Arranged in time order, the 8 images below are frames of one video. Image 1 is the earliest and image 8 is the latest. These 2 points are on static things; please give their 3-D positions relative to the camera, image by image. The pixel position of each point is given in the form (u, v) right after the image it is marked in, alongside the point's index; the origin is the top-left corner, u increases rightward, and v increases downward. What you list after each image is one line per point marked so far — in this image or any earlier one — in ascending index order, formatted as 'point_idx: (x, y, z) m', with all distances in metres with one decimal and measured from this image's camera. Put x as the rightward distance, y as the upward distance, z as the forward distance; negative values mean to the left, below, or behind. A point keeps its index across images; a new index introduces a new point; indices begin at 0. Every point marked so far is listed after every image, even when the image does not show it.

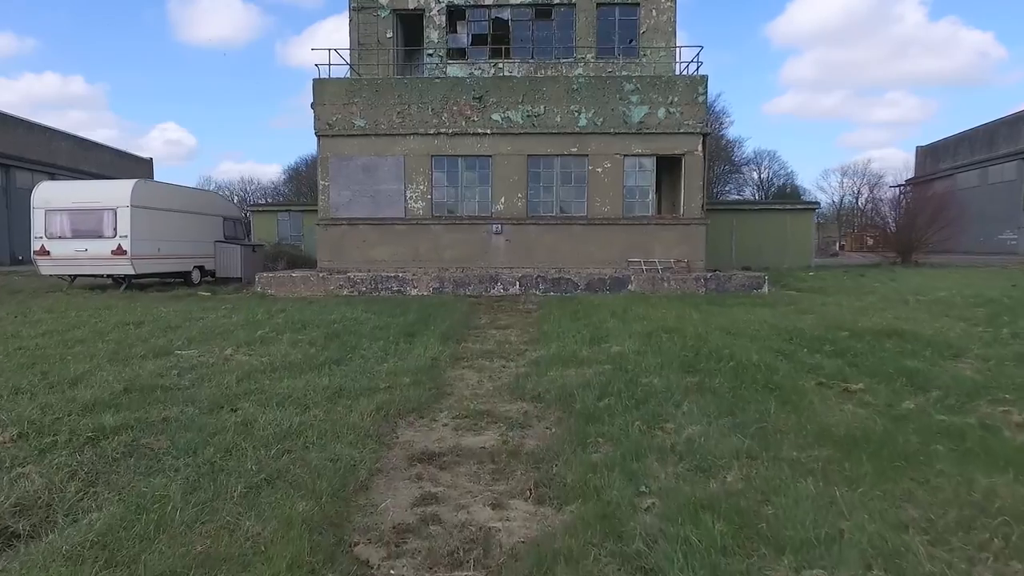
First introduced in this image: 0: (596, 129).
0: (+1.7, +3.3, +13.2) m
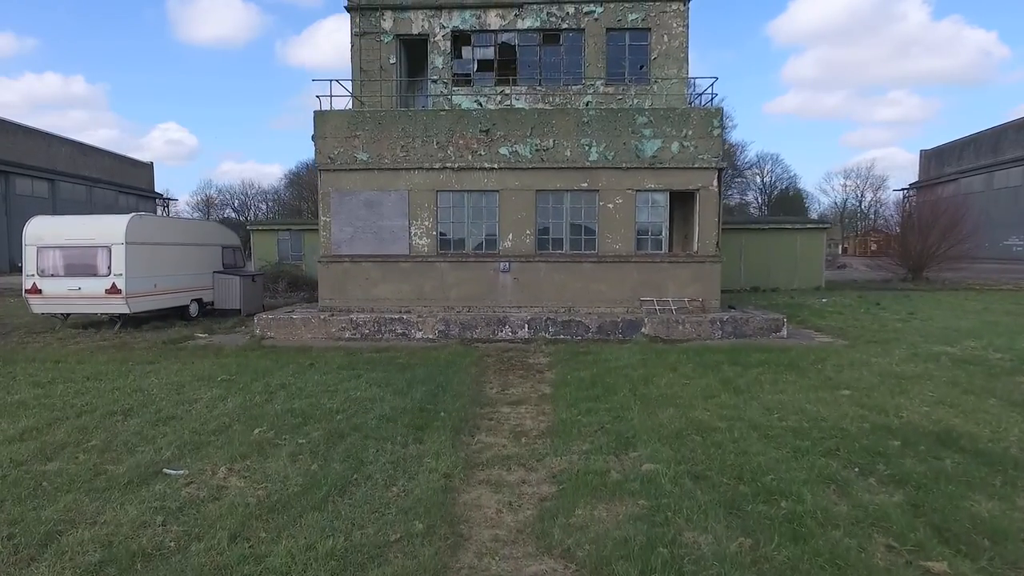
0: (+1.9, +2.5, +12.7) m
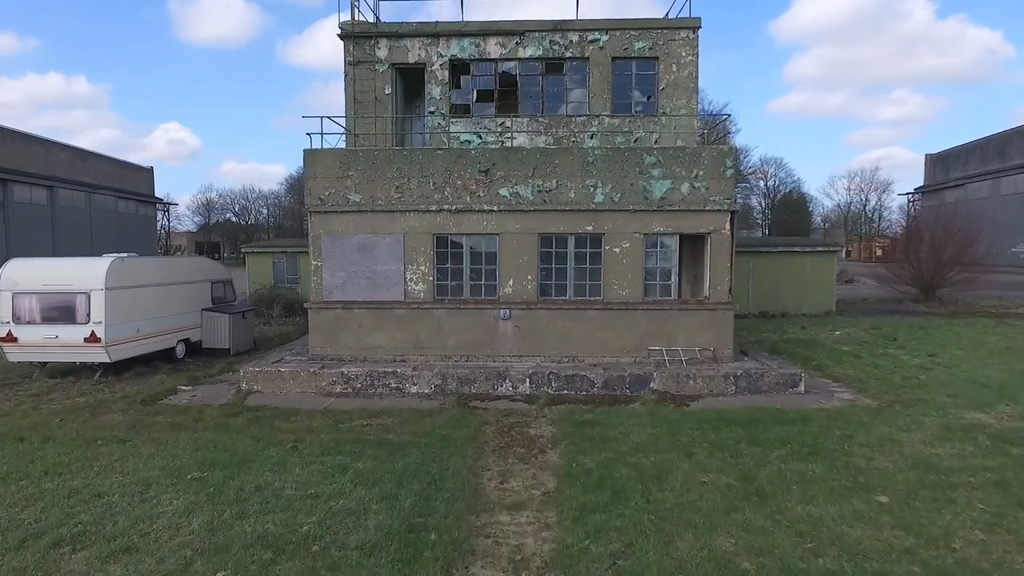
0: (+1.9, +1.6, +12.0) m
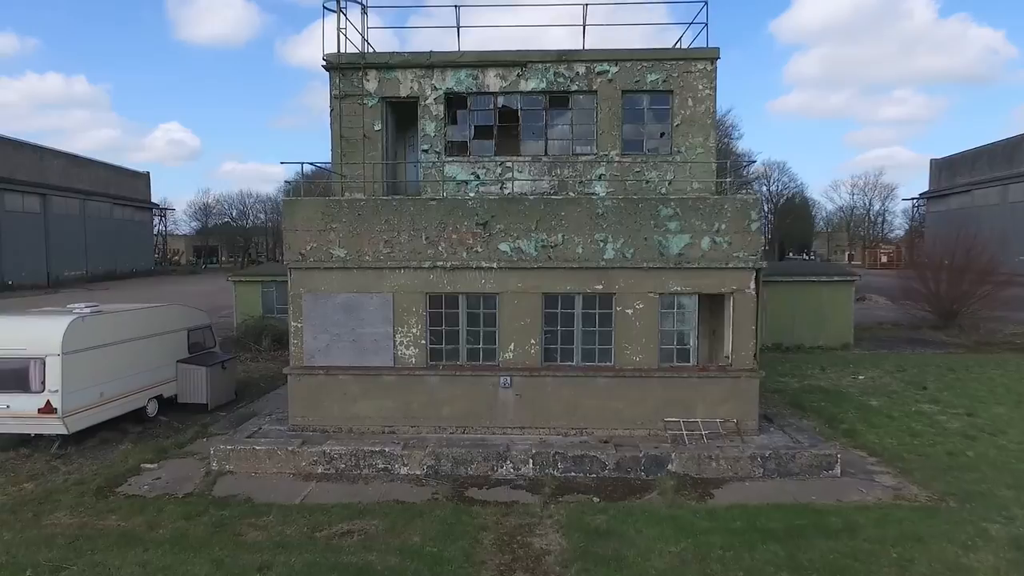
0: (+1.9, +0.4, +10.8) m
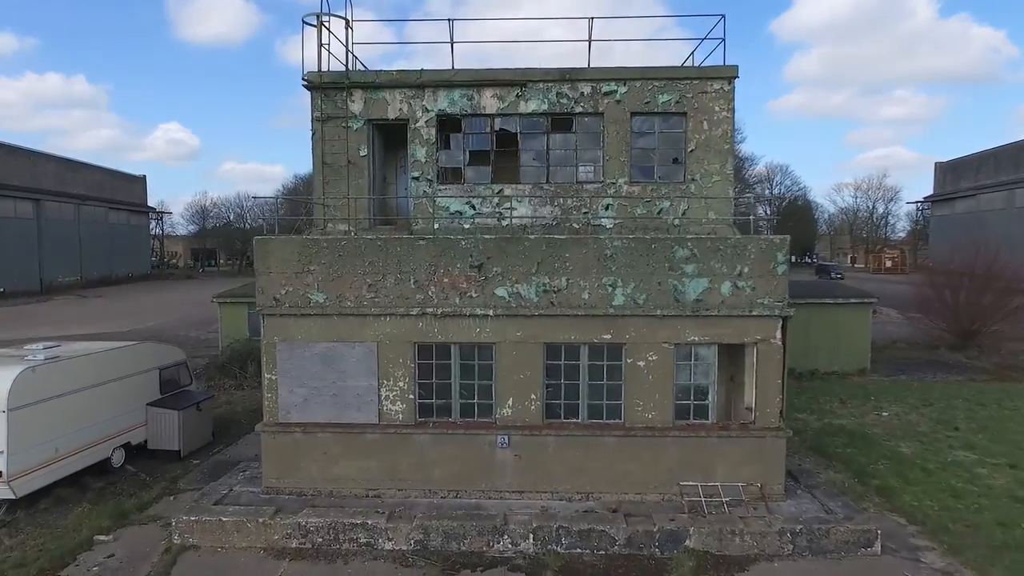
0: (+1.9, -0.3, +9.6) m
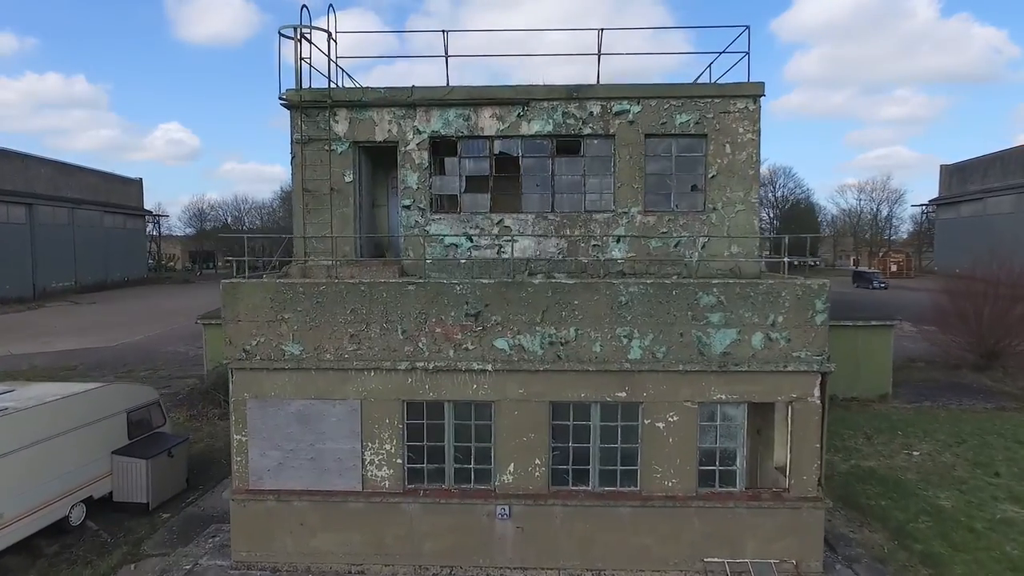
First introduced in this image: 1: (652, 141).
0: (+1.9, -1.0, +8.5) m
1: (+2.4, +2.5, +10.6) m
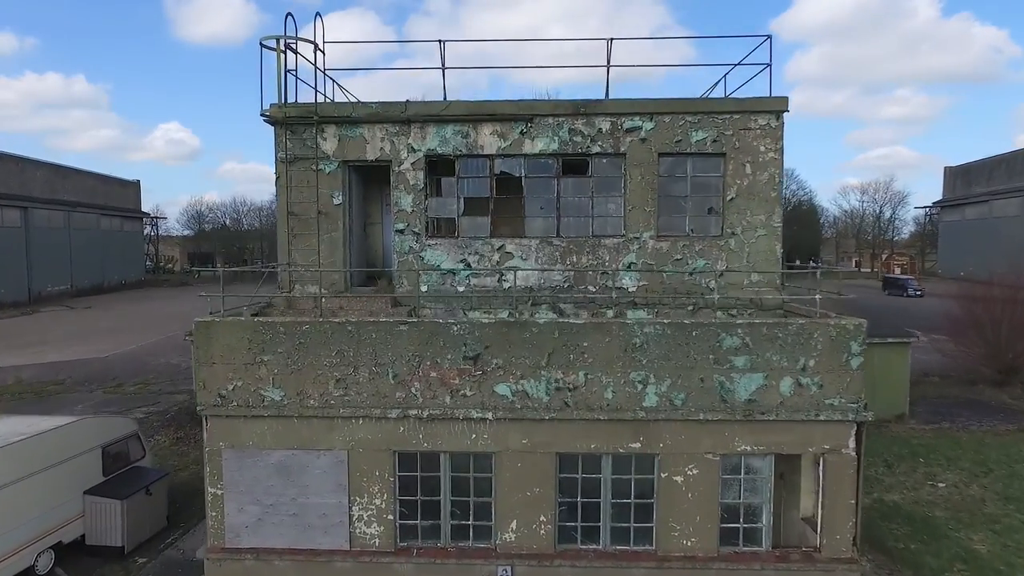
0: (+2.0, -1.5, +7.7) m
1: (+2.4, +2.0, +9.8) m
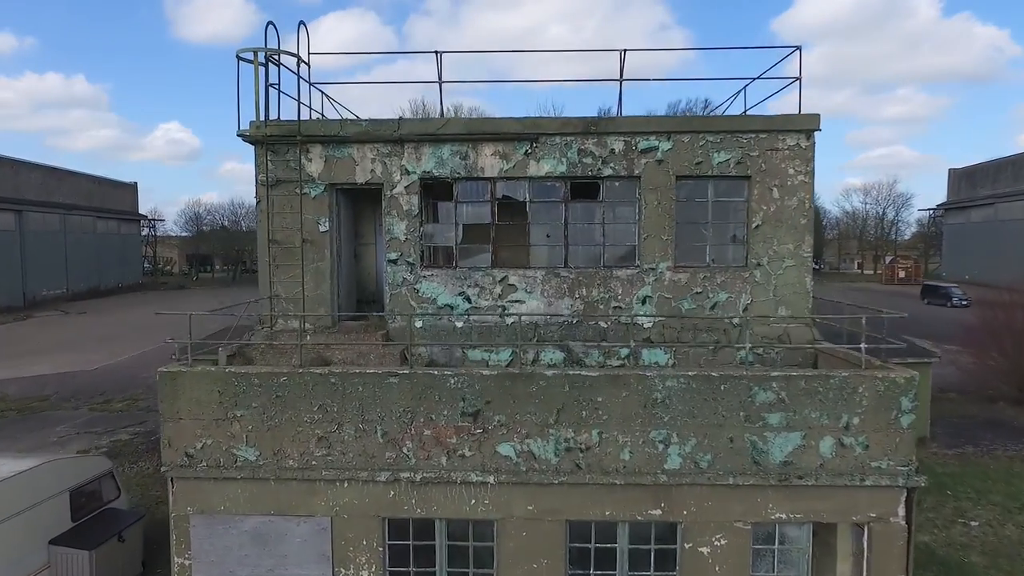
0: (+2.0, -2.0, +6.8) m
1: (+2.4, +1.5, +8.9) m
